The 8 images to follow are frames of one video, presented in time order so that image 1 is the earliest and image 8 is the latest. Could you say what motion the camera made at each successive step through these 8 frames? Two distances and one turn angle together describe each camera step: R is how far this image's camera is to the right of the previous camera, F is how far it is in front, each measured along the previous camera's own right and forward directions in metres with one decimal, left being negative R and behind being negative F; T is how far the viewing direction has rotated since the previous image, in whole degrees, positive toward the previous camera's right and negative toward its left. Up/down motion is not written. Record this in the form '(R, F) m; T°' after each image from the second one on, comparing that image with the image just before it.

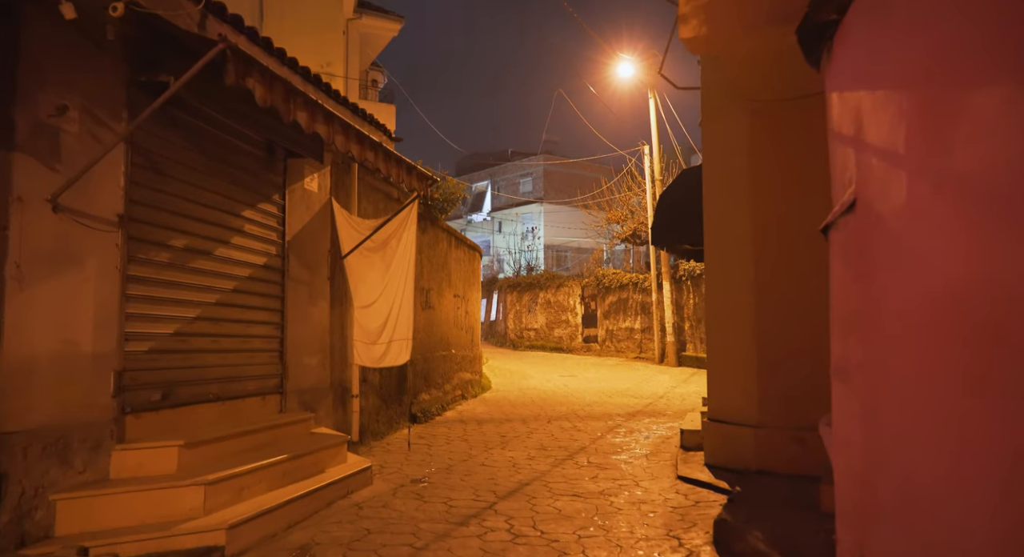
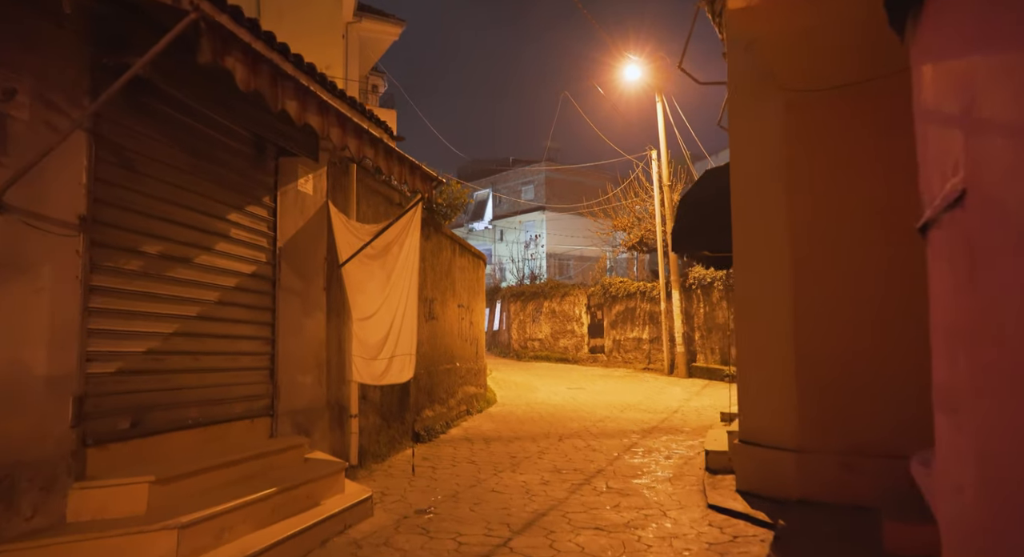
(-0.1, +0.5) m; 0°
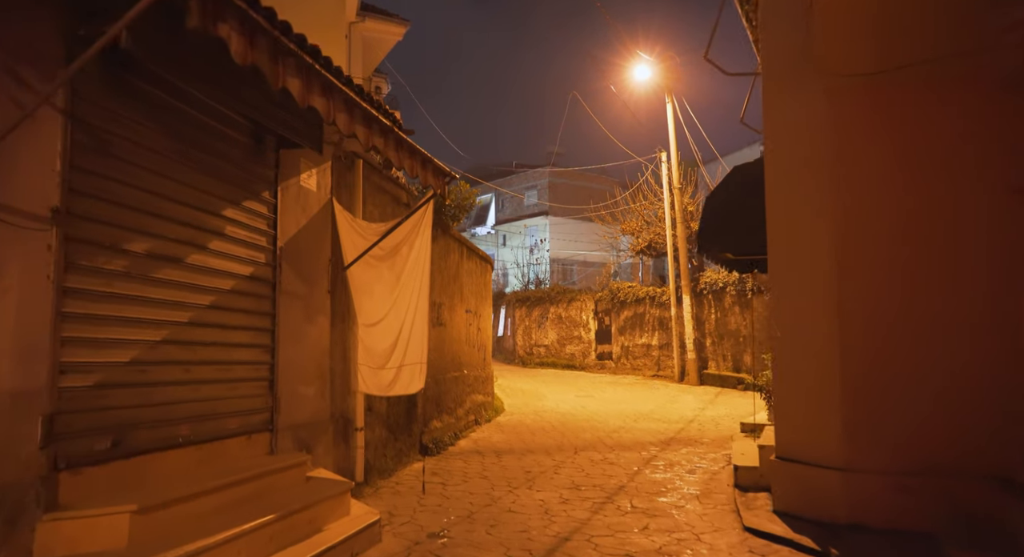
(-0.2, +0.4) m; 0°
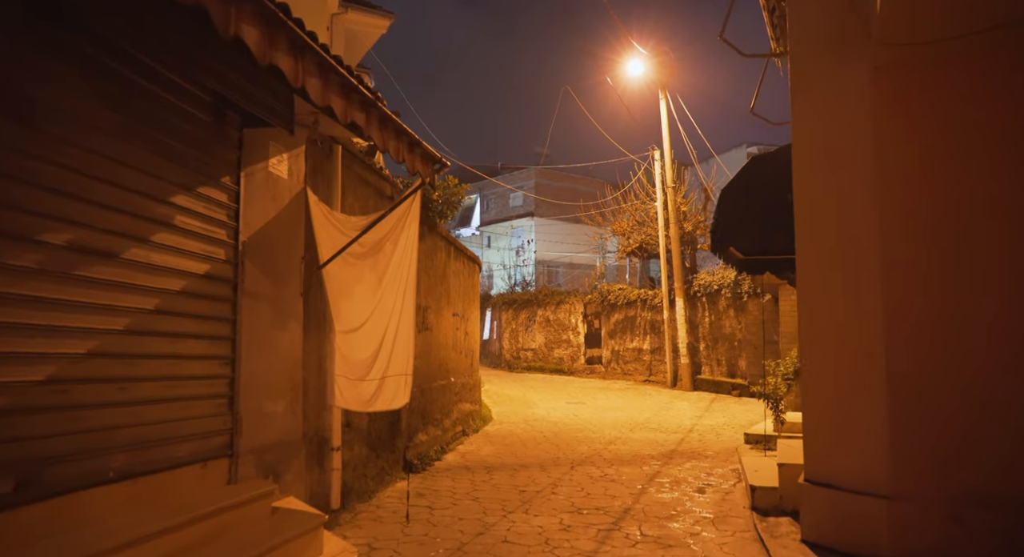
(-0.1, +0.6) m; +2°
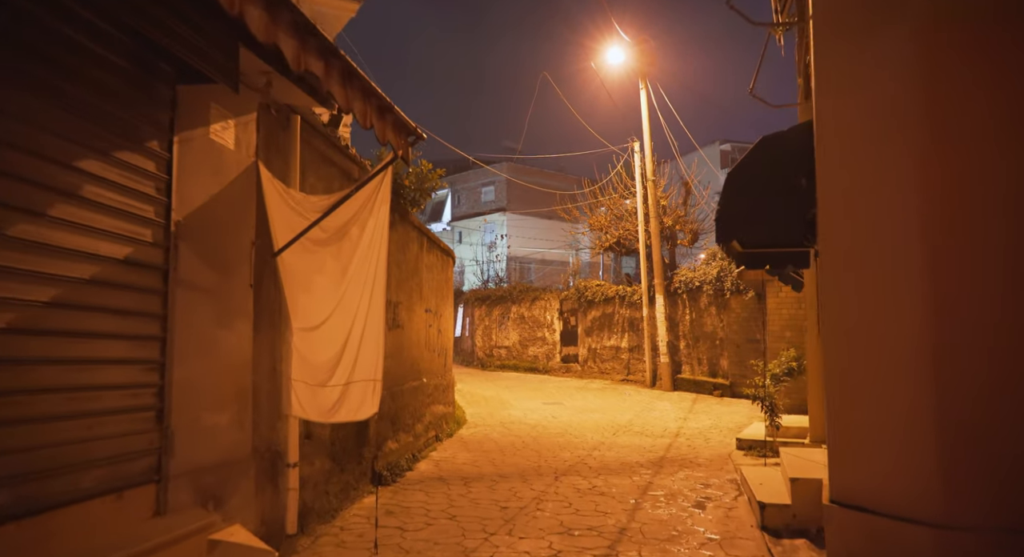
(-0.1, +0.7) m; +3°
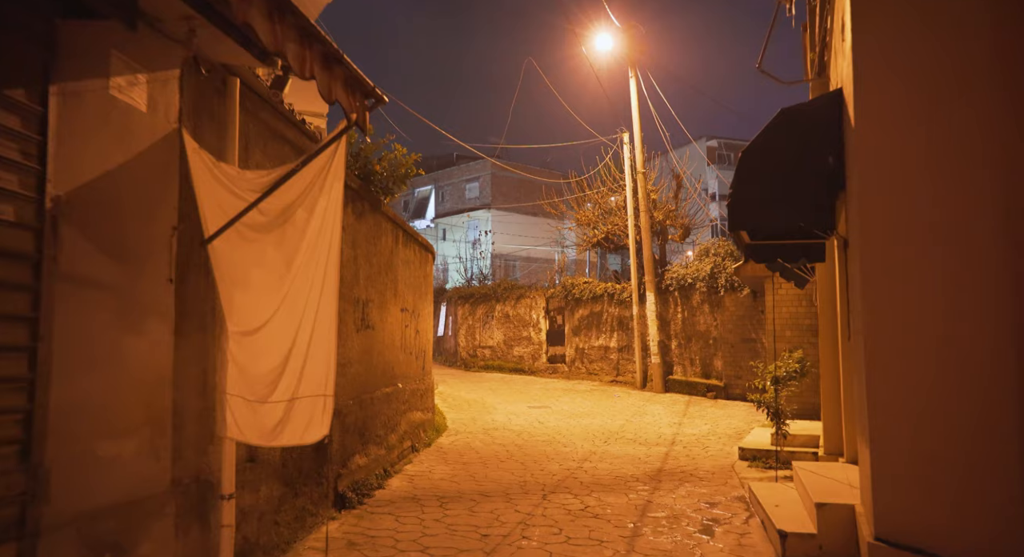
(0.0, +0.8) m; +1°
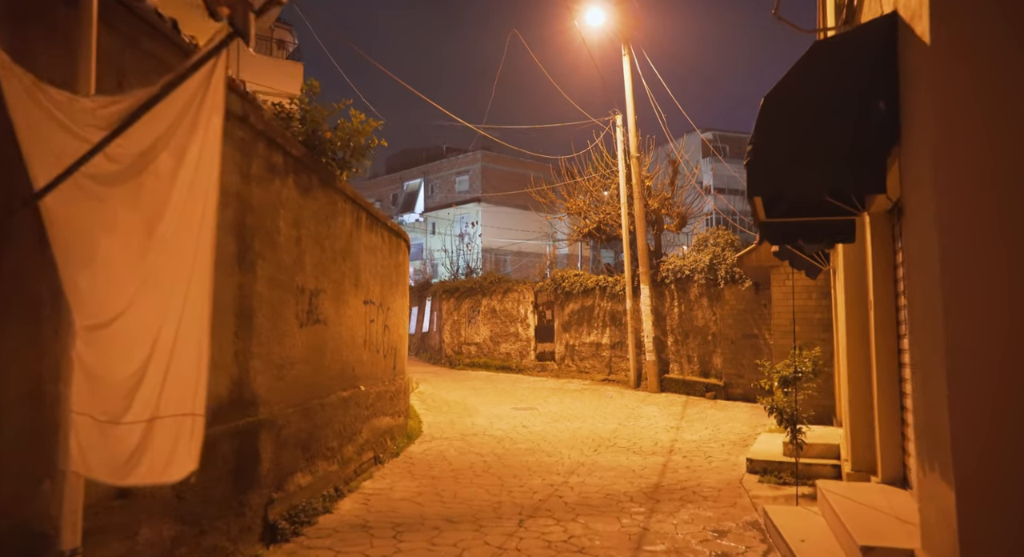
(+0.2, +1.1) m; +1°
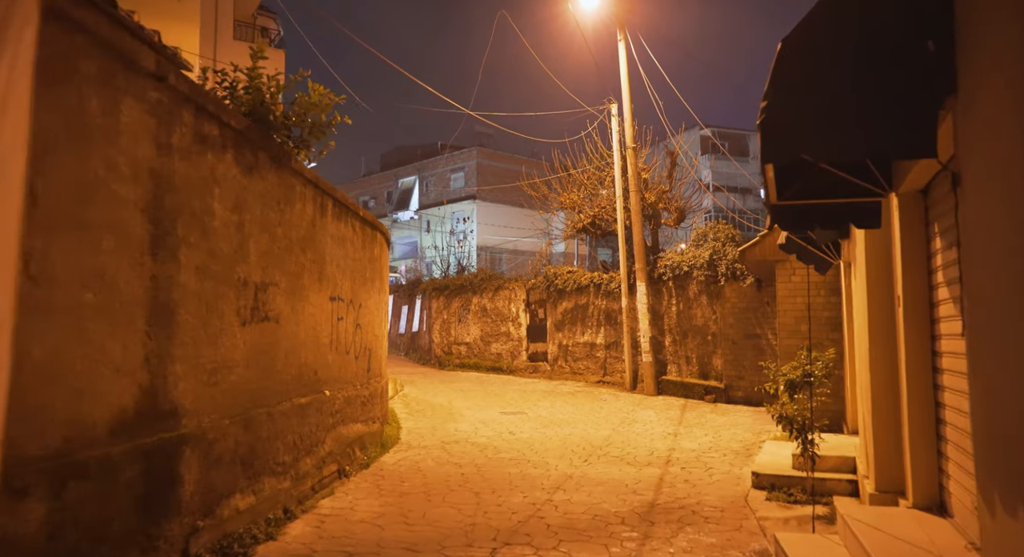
(+0.2, +0.8) m; 0°
